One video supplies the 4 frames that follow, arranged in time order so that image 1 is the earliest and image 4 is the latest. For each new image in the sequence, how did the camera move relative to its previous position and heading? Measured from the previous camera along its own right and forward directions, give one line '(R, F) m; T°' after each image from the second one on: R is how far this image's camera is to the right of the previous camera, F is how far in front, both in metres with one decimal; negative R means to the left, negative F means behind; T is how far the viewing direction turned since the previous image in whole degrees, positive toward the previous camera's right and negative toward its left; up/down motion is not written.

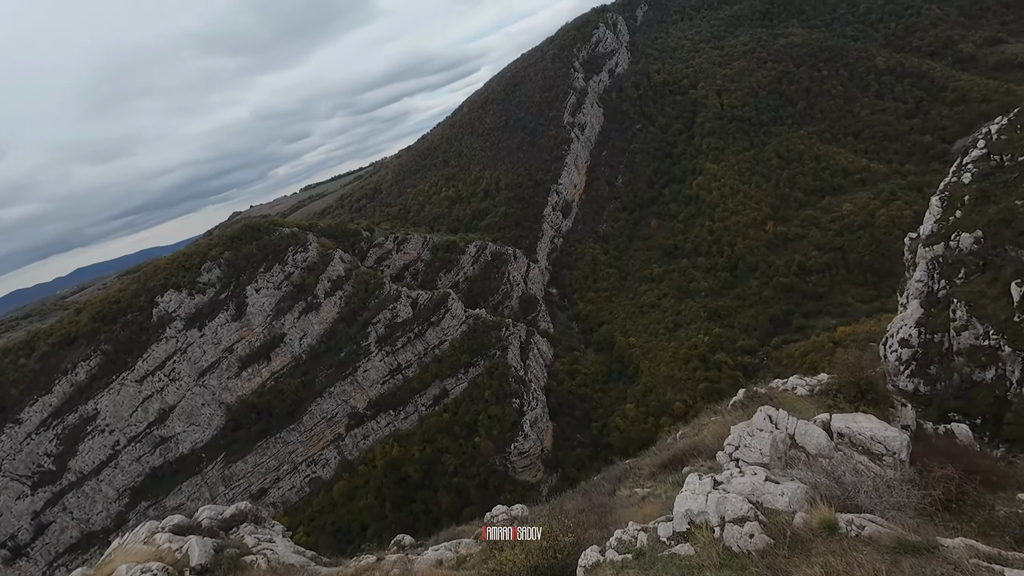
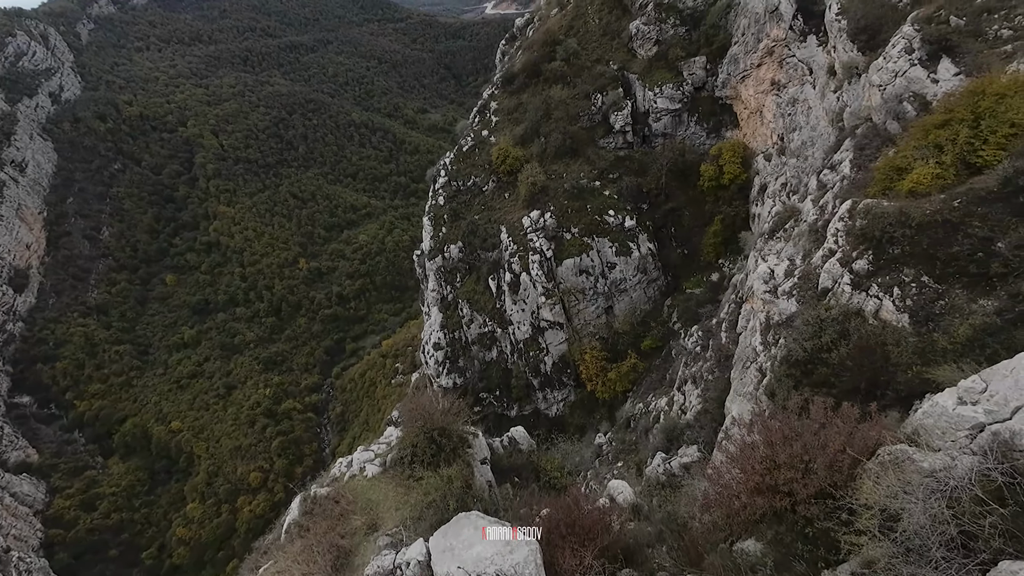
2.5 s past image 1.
(+1.0, +1.6) m; +51°
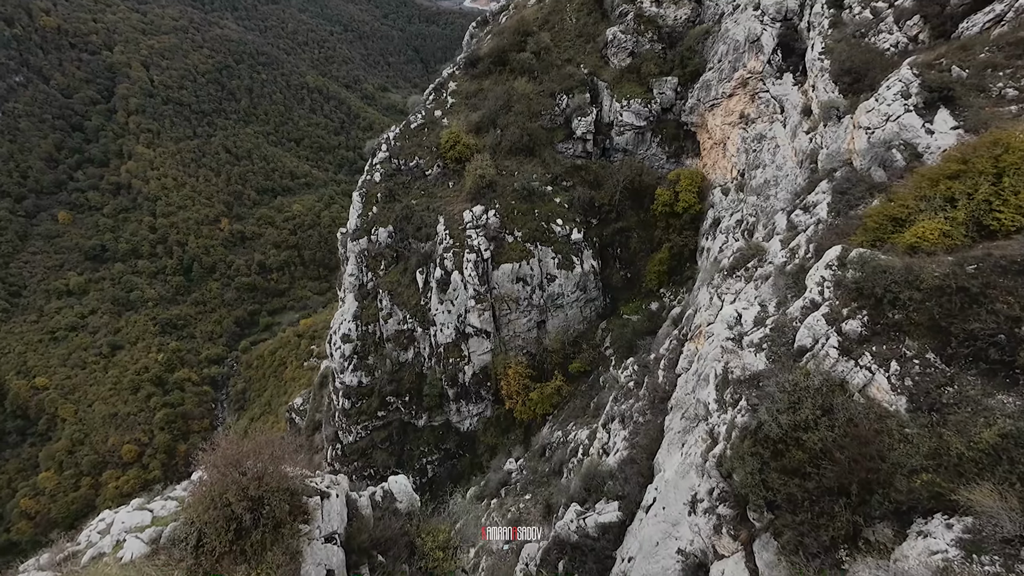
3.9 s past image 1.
(+0.2, +1.1) m; +7°
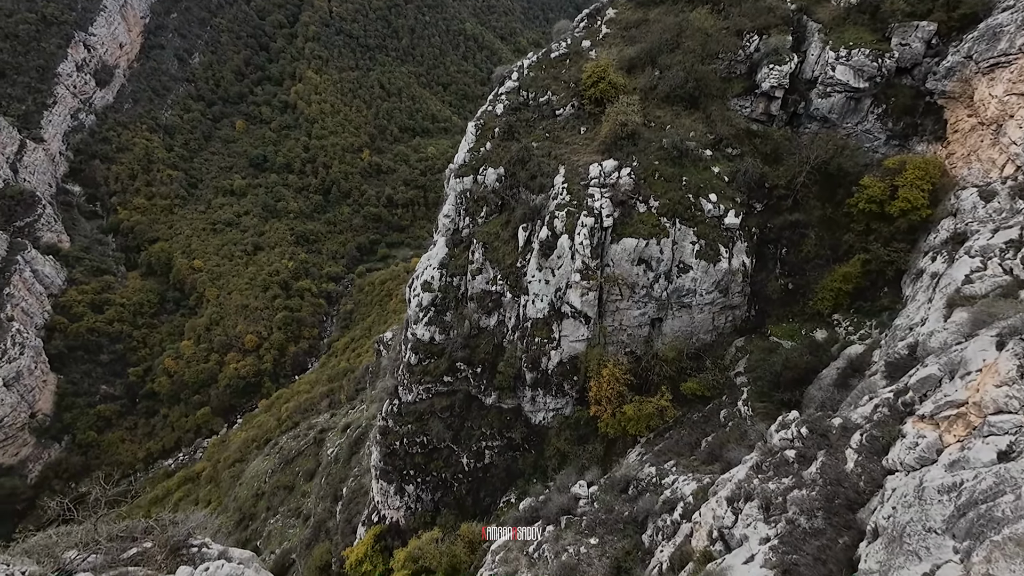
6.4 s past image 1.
(-0.1, +2.1) m; -12°
